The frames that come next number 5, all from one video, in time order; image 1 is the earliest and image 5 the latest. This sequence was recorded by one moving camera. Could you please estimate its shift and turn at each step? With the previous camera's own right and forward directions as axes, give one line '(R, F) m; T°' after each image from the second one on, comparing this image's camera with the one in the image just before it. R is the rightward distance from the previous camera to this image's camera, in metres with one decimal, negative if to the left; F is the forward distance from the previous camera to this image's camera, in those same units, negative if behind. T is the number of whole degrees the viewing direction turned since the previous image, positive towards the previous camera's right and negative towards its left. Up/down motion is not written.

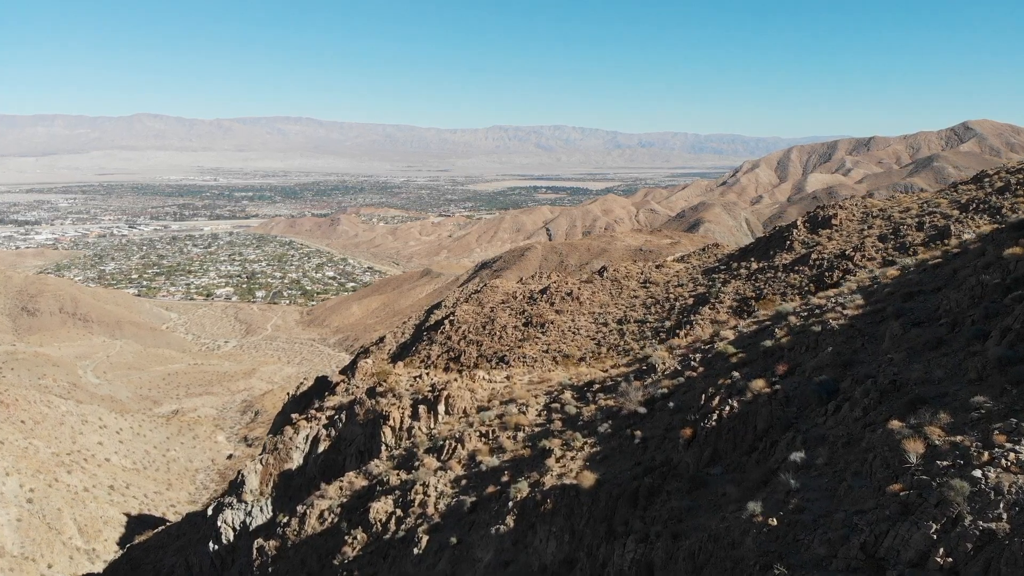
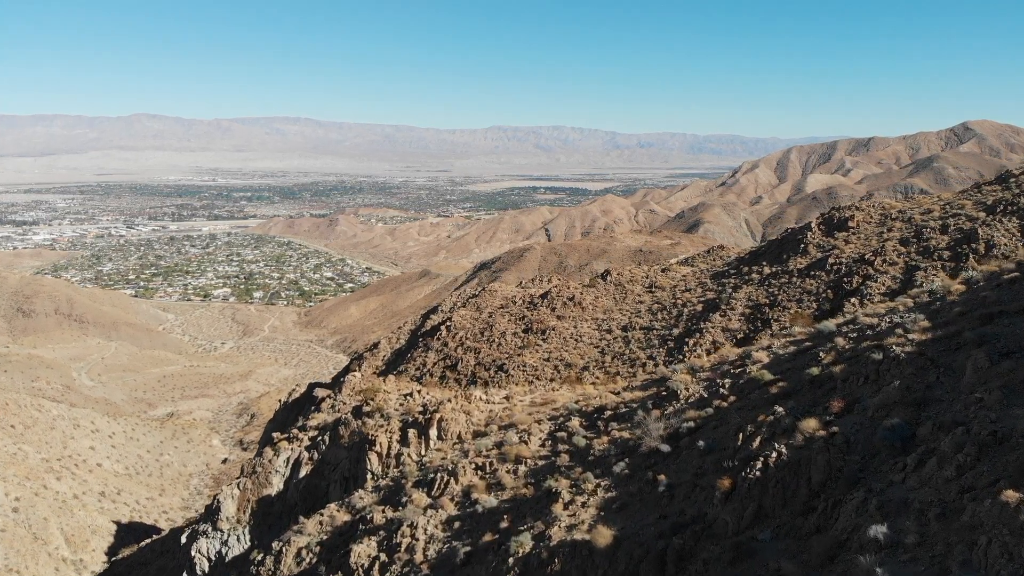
(0.0, +0.9) m; 0°
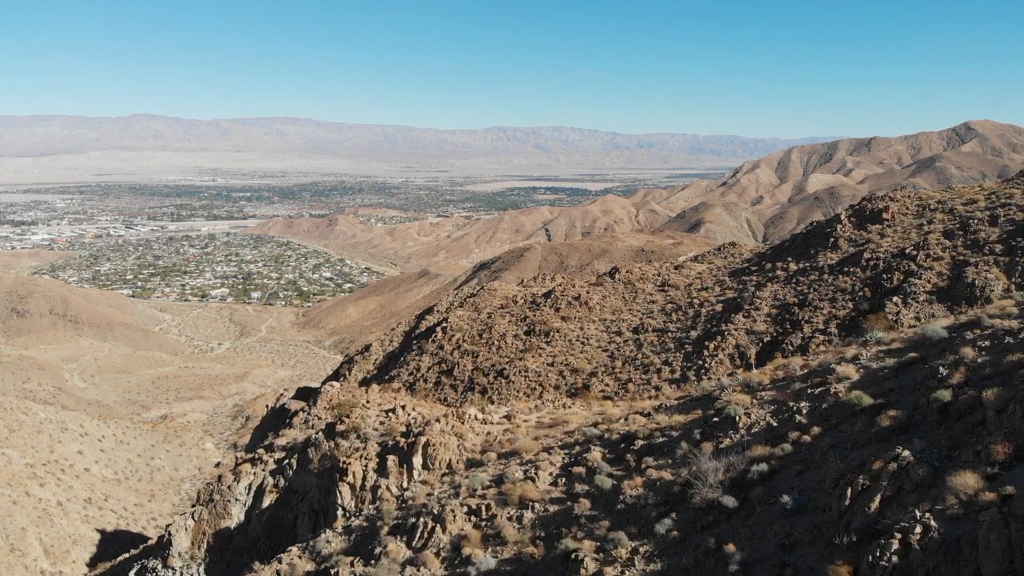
(0.0, +1.6) m; 0°
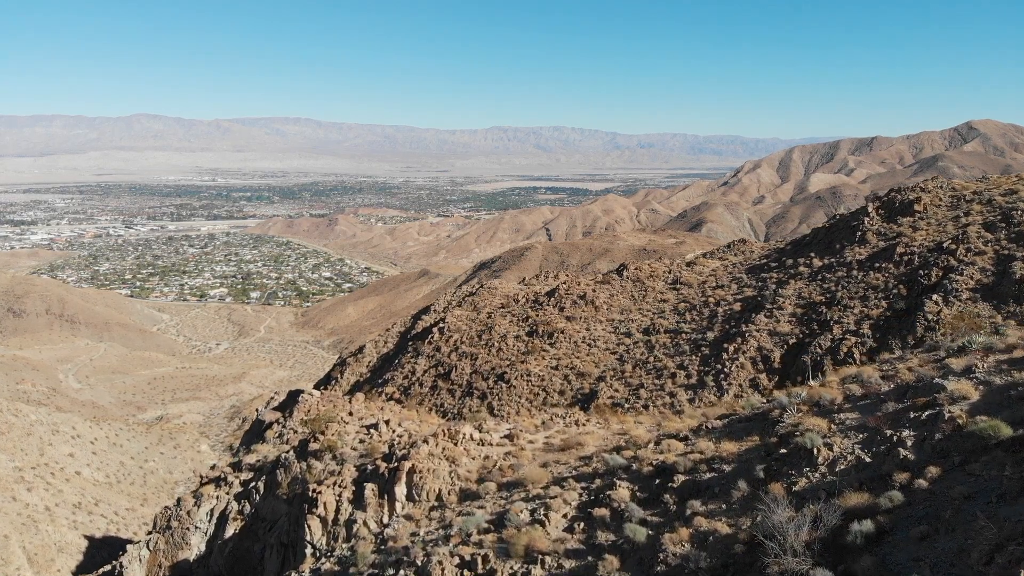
(0.0, +1.2) m; 0°
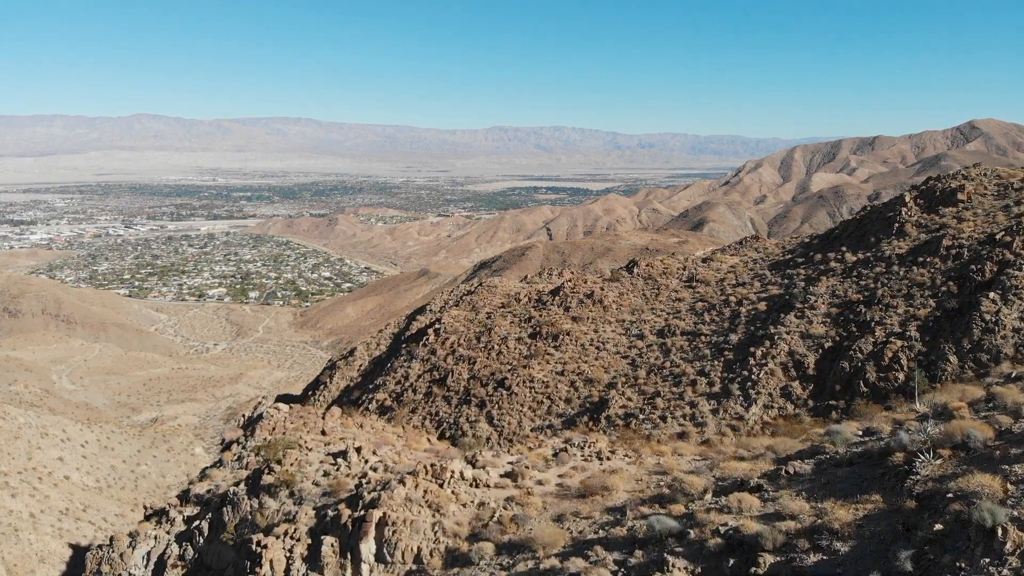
(0.0, +1.4) m; 0°
